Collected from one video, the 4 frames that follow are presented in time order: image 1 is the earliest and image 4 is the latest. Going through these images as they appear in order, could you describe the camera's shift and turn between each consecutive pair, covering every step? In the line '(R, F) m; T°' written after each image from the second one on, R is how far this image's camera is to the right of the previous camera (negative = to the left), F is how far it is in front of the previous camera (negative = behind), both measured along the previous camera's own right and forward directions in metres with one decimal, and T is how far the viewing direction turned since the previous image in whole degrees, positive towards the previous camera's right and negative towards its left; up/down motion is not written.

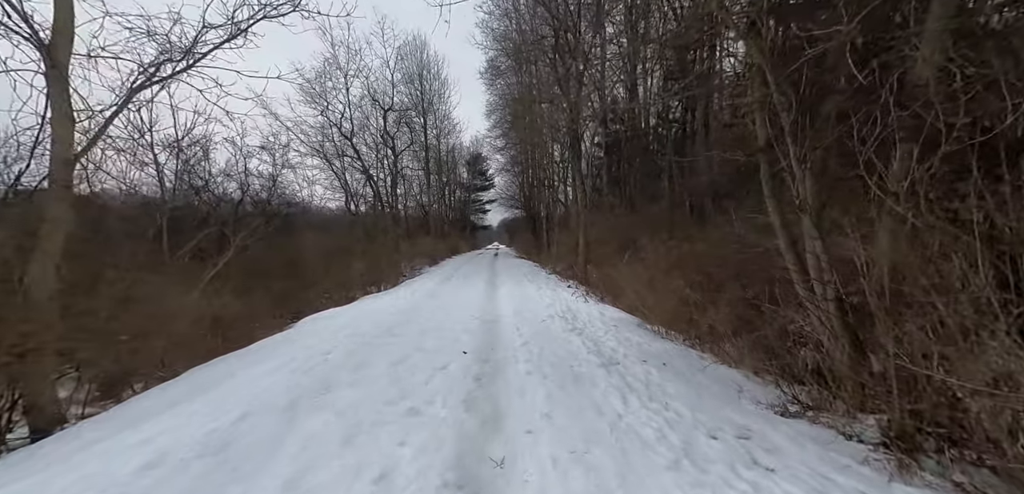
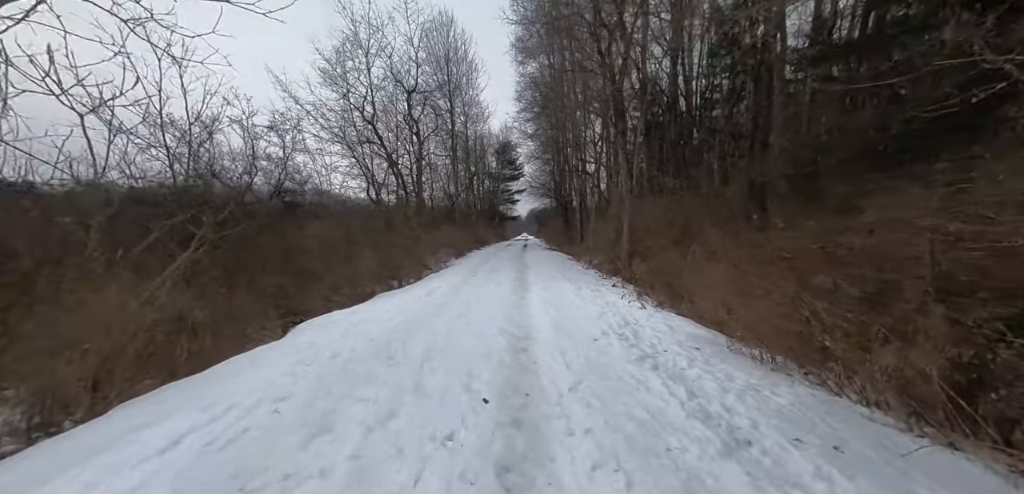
(-0.2, +1.5) m; -5°
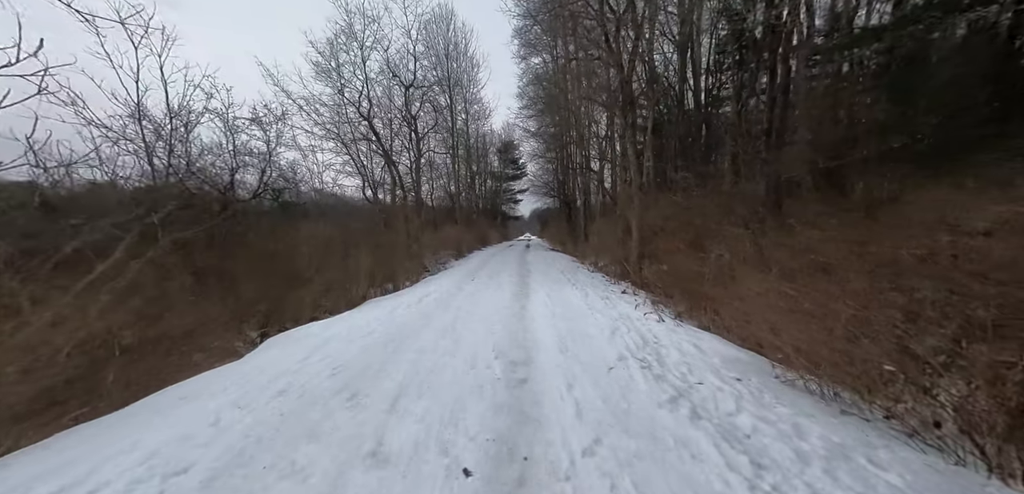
(+0.1, +0.8) m; -1°
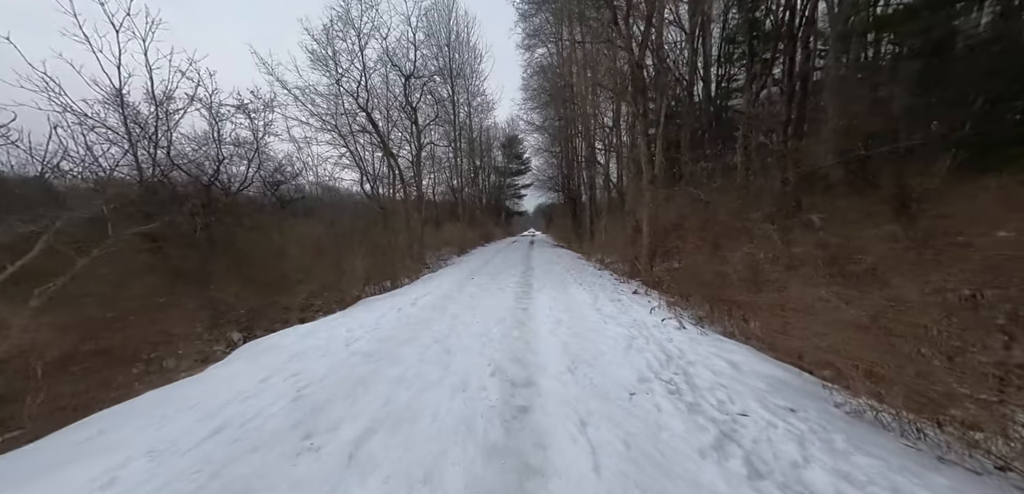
(0.0, +0.6) m; -1°
